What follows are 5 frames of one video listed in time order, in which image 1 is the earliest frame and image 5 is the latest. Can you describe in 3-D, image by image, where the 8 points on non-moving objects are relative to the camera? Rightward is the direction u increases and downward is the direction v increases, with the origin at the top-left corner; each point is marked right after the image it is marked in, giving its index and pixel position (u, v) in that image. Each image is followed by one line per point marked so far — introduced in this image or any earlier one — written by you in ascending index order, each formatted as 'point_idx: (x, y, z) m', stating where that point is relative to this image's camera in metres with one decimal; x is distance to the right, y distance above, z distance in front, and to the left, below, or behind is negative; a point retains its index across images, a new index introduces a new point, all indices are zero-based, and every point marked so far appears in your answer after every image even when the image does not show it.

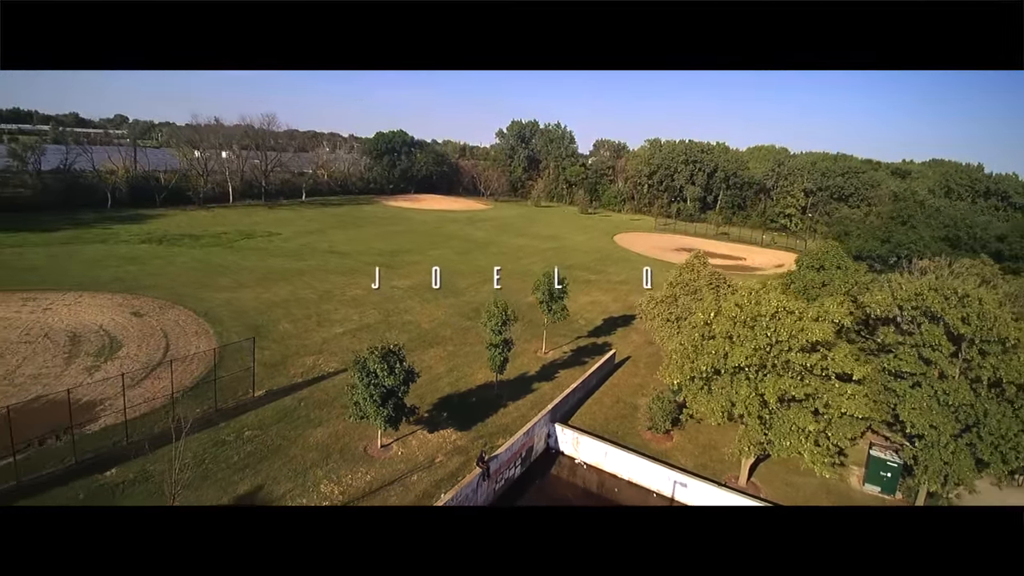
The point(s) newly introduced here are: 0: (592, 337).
0: (+1.8, -1.1, +13.0) m
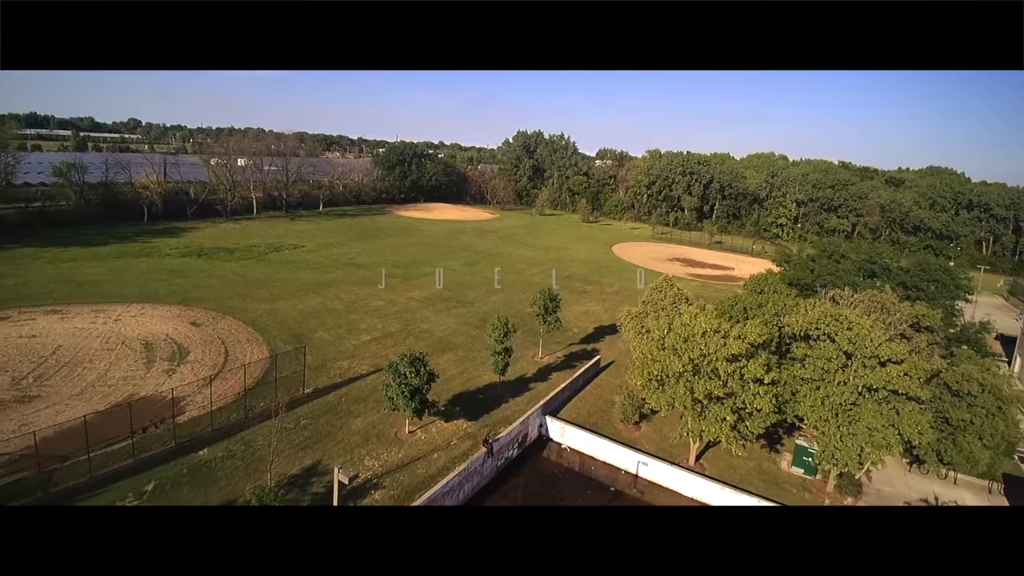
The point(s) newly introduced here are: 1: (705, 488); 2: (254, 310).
0: (+1.9, -1.5, +15.0) m
1: (+3.0, -3.1, +8.9) m
2: (-7.2, -0.6, +15.7) m
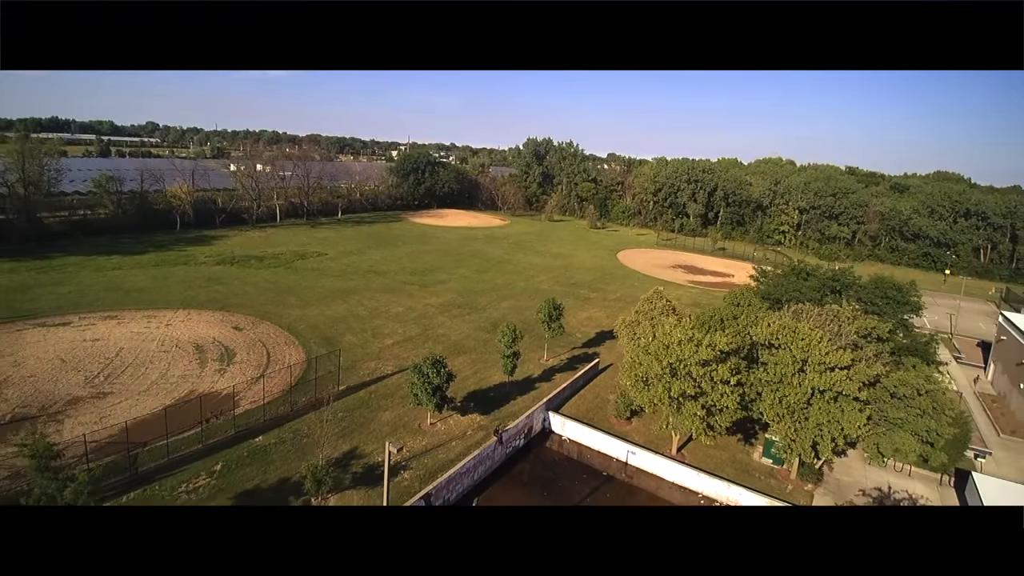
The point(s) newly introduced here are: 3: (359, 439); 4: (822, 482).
0: (+2.1, -1.7, +16.5) m
1: (+3.2, -3.4, +10.4) m
2: (-7.0, -0.9, +17.4) m
3: (-2.9, -2.9, +10.7) m
4: (+5.9, -3.7, +10.7) m
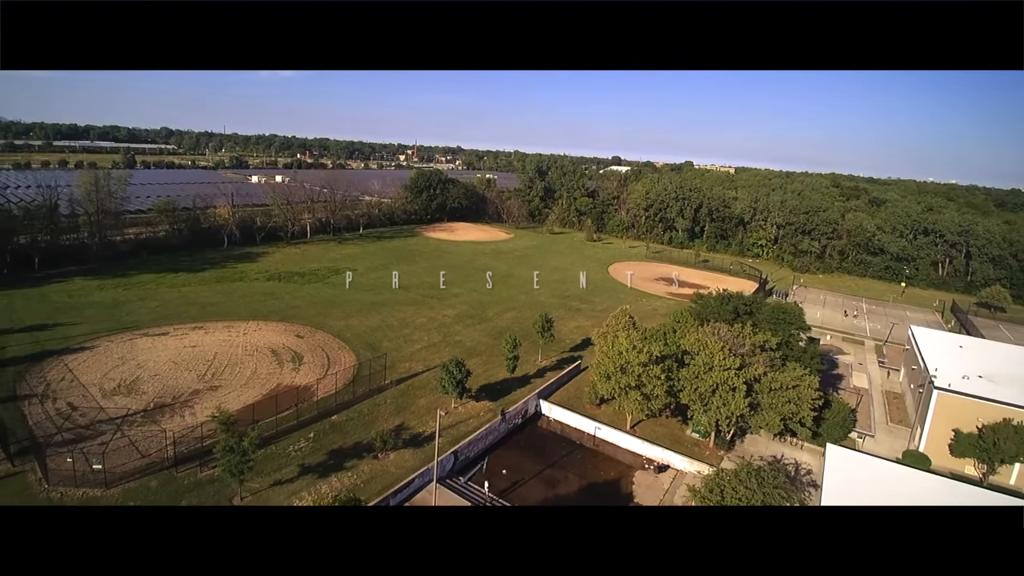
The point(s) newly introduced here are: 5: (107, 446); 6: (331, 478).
0: (+2.2, -2.4, +21.0) m
1: (+3.2, -4.0, +14.8) m
2: (-6.9, -1.5, +21.9) m
3: (-2.9, -3.5, +15.1) m
4: (+5.9, -4.3, +15.1) m
5: (-9.7, -3.8, +13.6) m
6: (-4.0, -4.2, +12.5) m
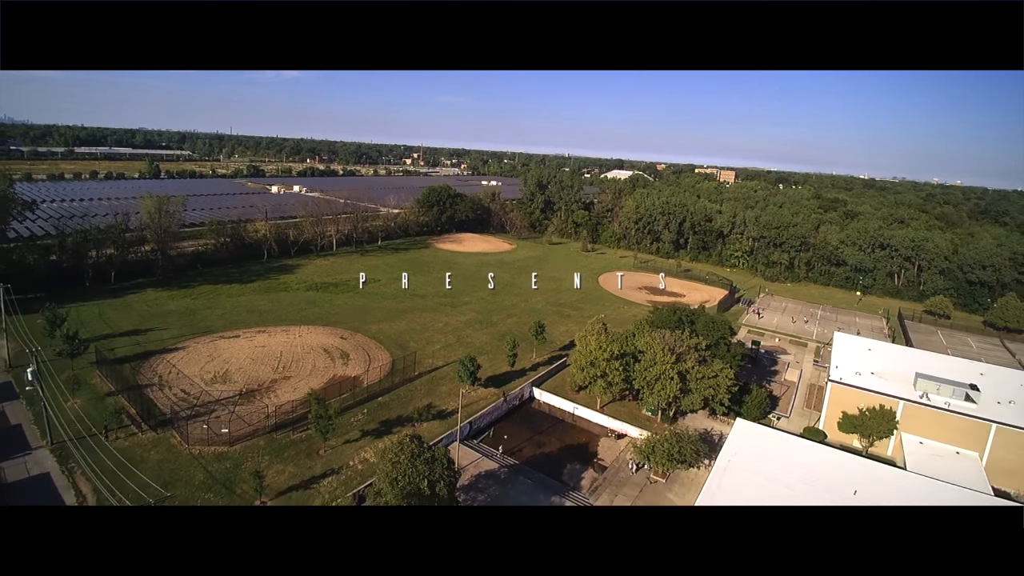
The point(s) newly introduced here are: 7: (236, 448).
0: (+2.2, -2.9, +26.3) m
1: (+3.1, -4.6, +20.1) m
2: (-6.9, -2.0, +27.3) m
3: (-2.9, -4.0, +20.5) m
4: (+5.9, -4.9, +20.4) m
5: (-9.8, -4.4, +19.0) m
6: (-4.1, -4.8, +17.8) m
7: (-8.5, -4.9, +17.4) m
